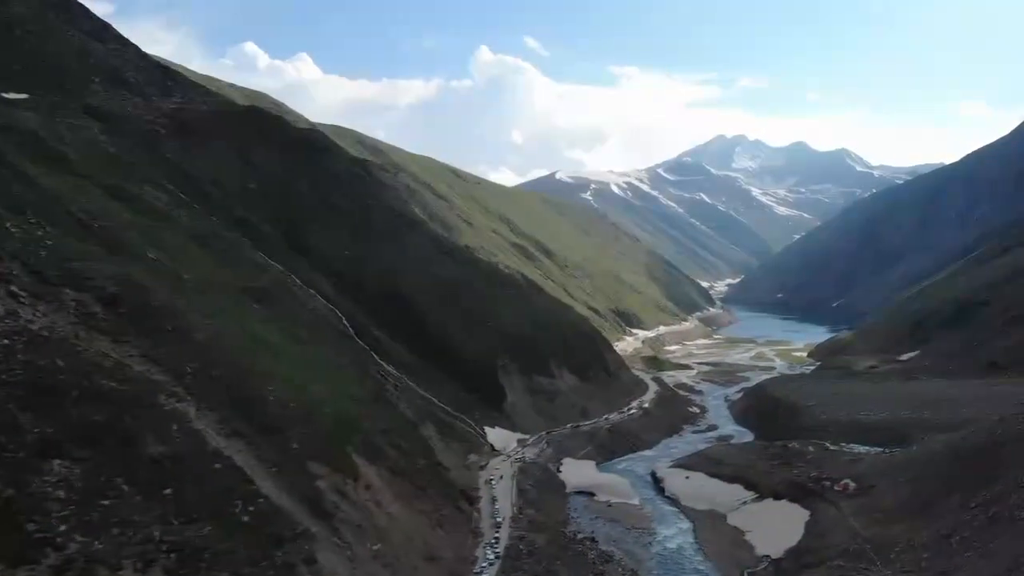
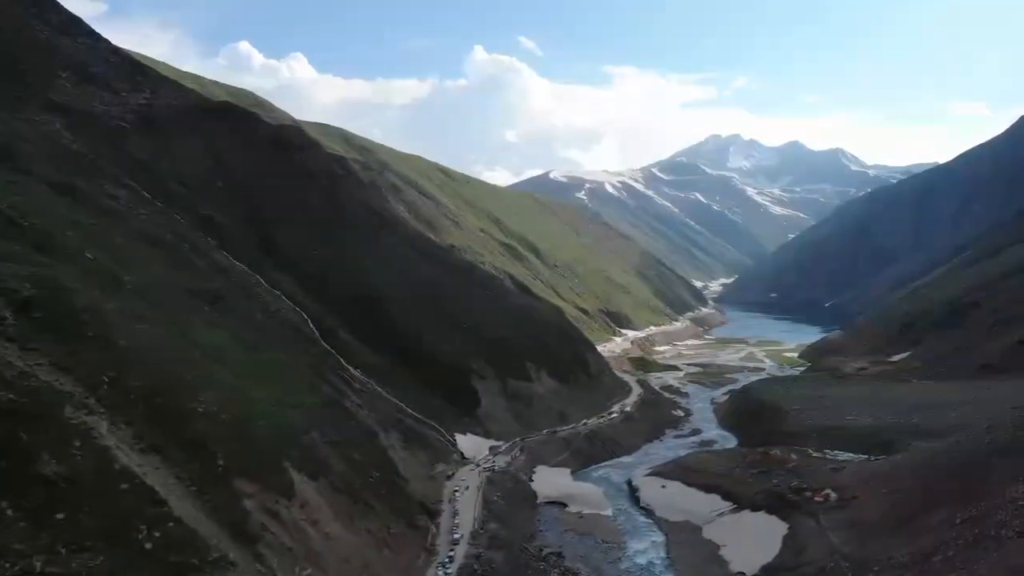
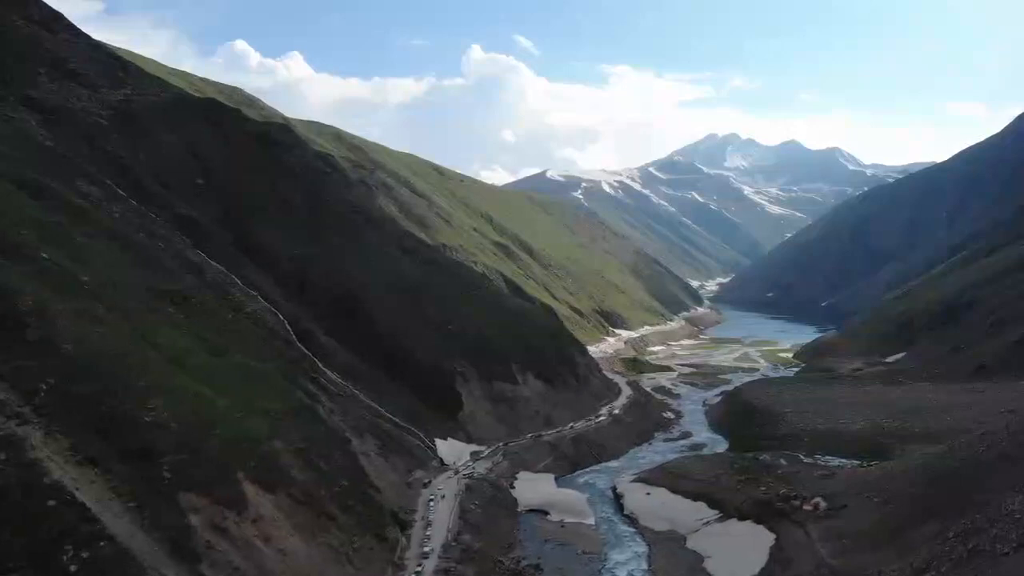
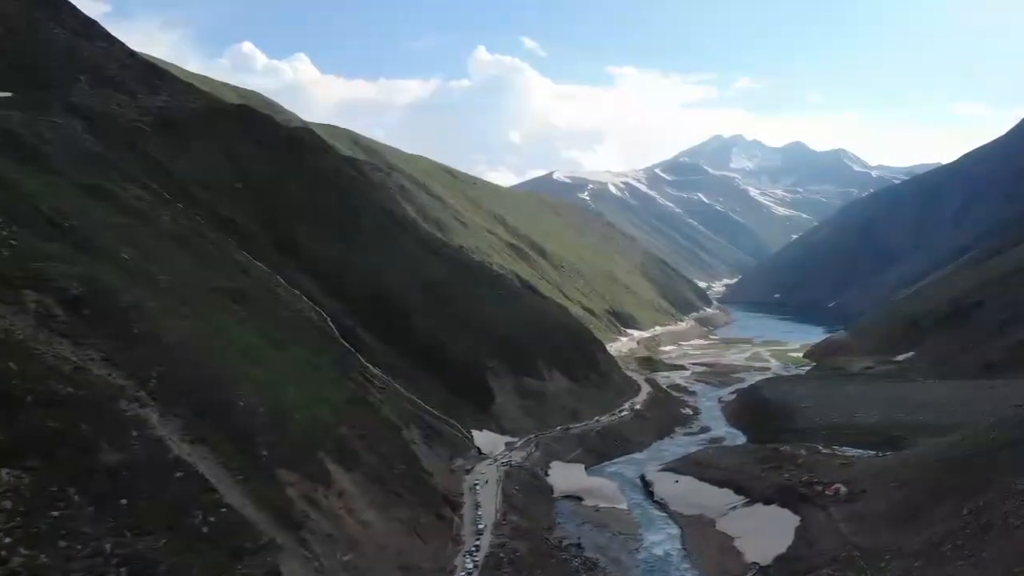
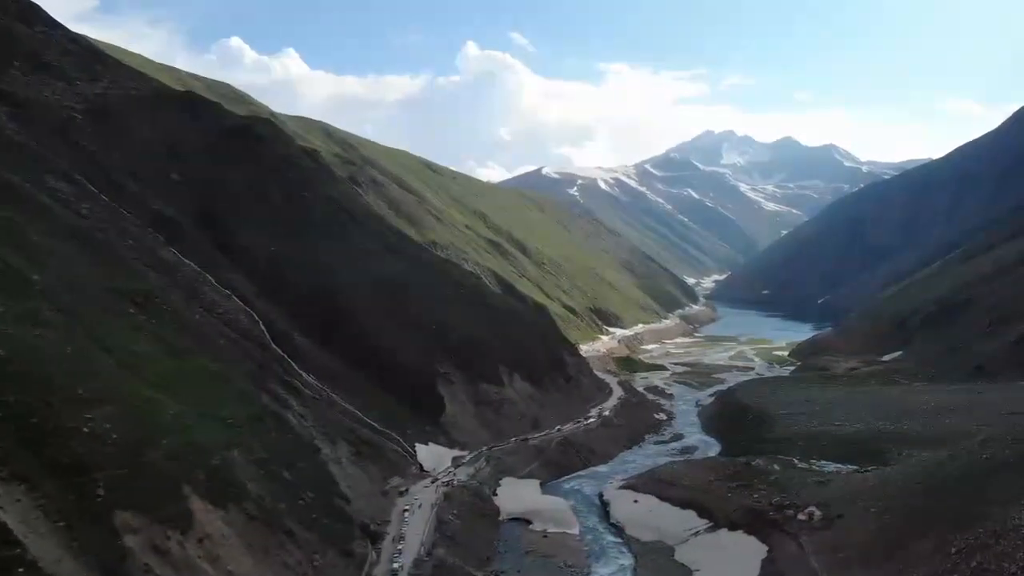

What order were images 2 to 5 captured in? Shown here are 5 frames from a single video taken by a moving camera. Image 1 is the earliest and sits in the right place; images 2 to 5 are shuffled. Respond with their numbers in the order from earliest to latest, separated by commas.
4, 2, 3, 5
